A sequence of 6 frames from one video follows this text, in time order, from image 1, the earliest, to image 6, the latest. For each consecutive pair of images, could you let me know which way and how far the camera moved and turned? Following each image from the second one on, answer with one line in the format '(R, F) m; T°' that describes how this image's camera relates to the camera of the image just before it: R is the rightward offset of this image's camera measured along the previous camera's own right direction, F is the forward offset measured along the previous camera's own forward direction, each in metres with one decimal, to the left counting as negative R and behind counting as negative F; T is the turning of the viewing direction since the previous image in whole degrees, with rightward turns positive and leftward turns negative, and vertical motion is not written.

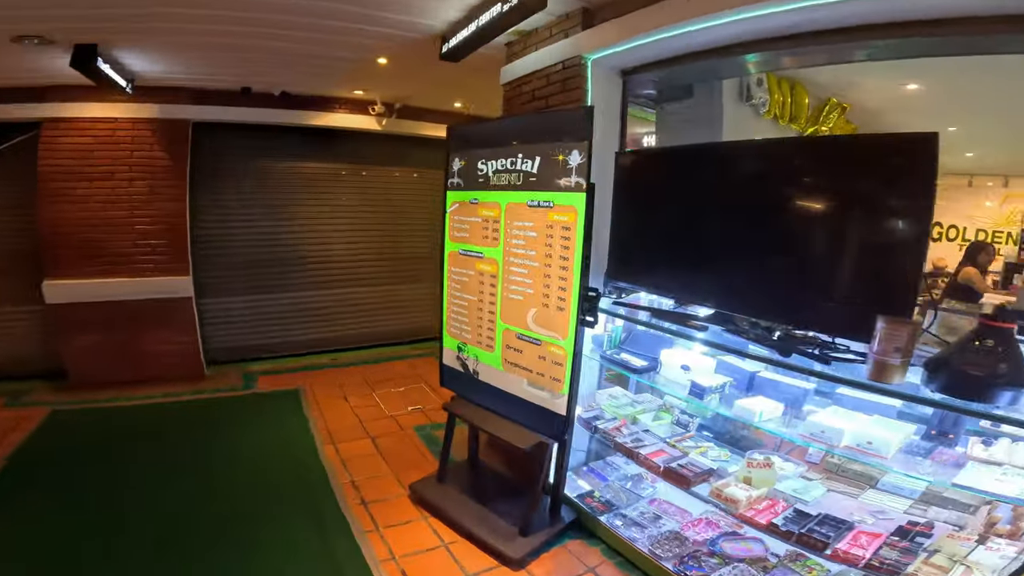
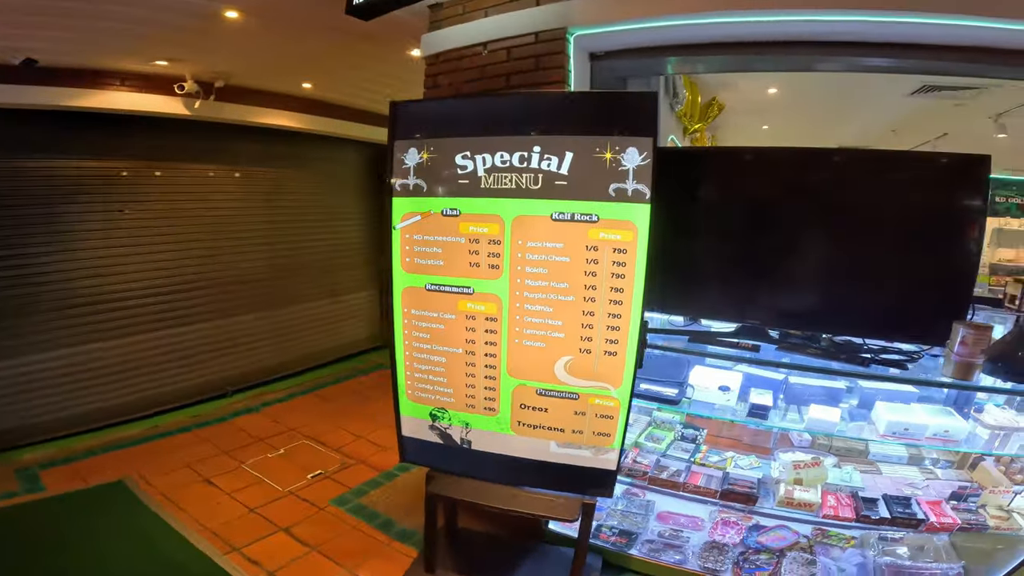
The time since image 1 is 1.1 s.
(-0.4, +0.5) m; +21°
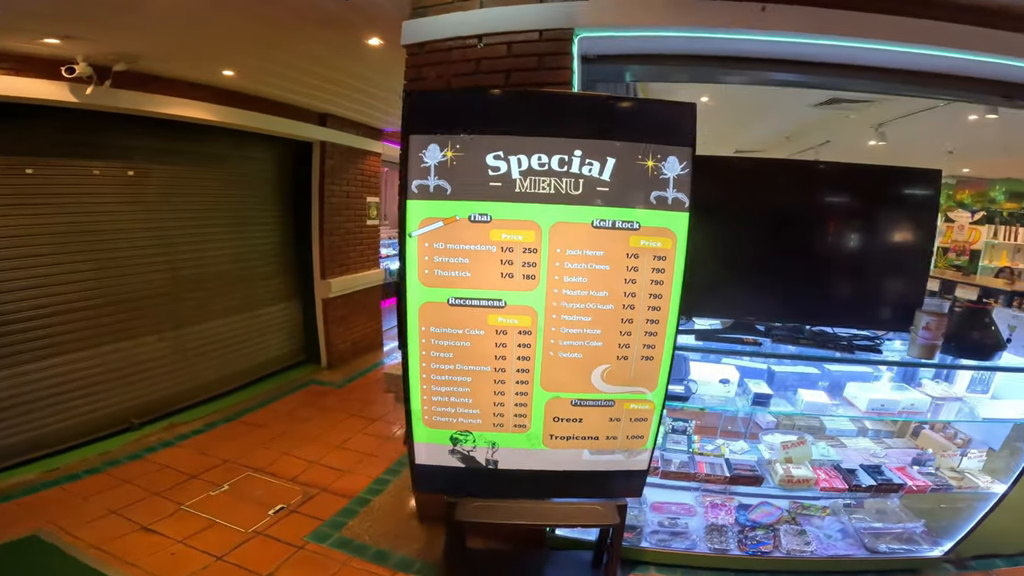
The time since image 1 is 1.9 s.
(-0.3, +0.1) m; +10°
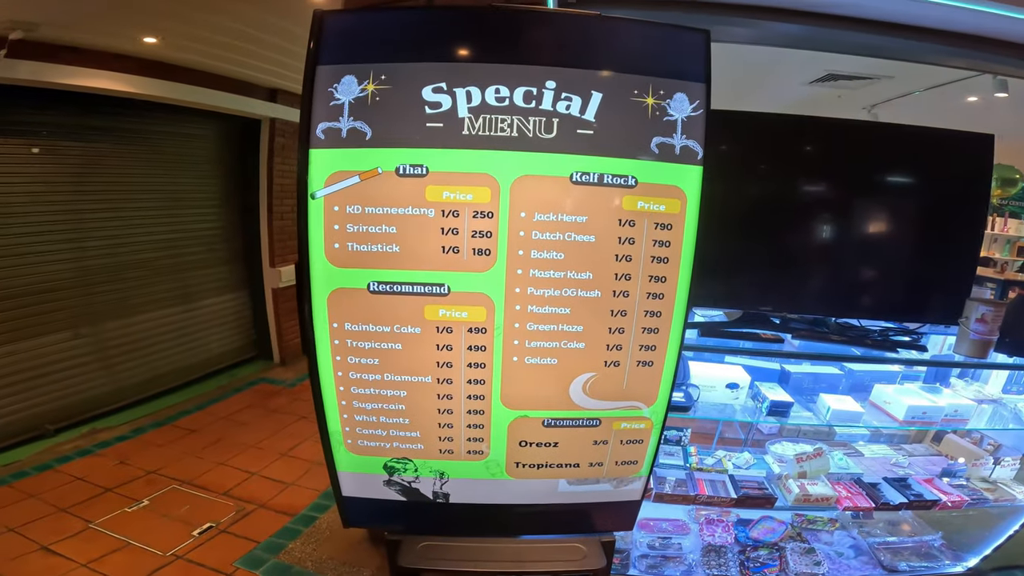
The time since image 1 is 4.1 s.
(+0.1, +0.3) m; +3°
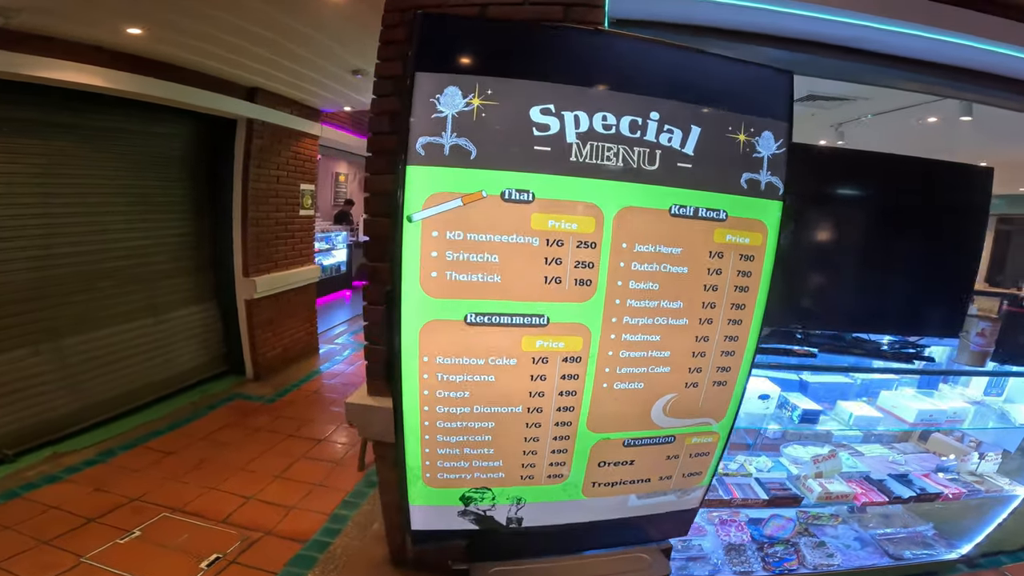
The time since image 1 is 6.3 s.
(-0.2, 0.0) m; +5°
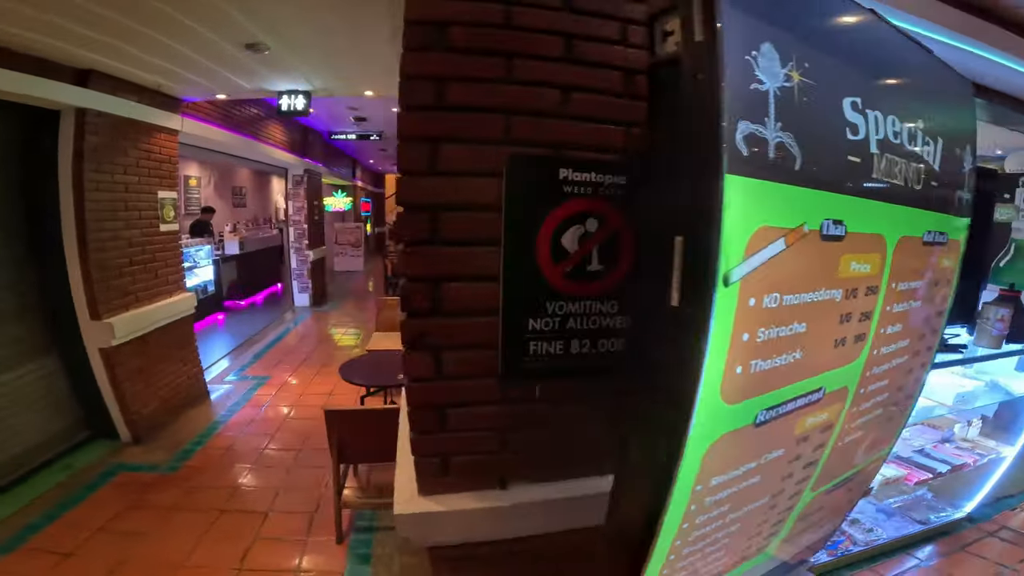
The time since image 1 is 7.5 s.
(-0.5, +0.3) m; +15°
